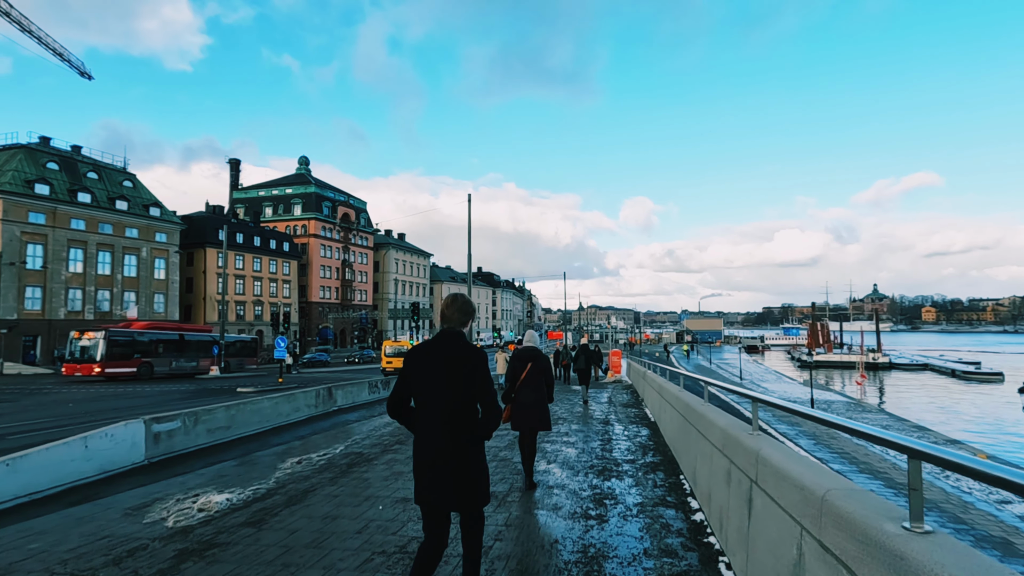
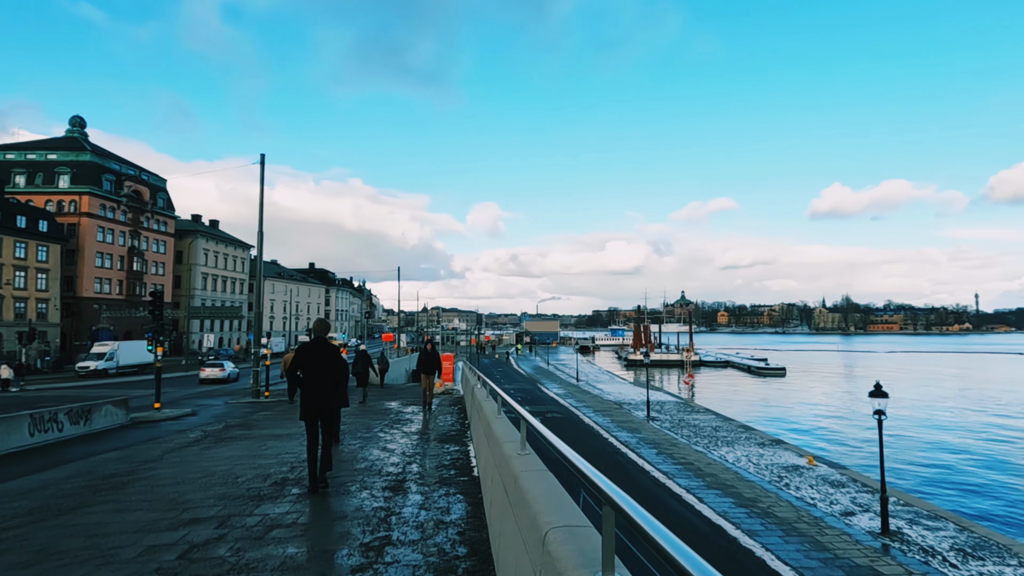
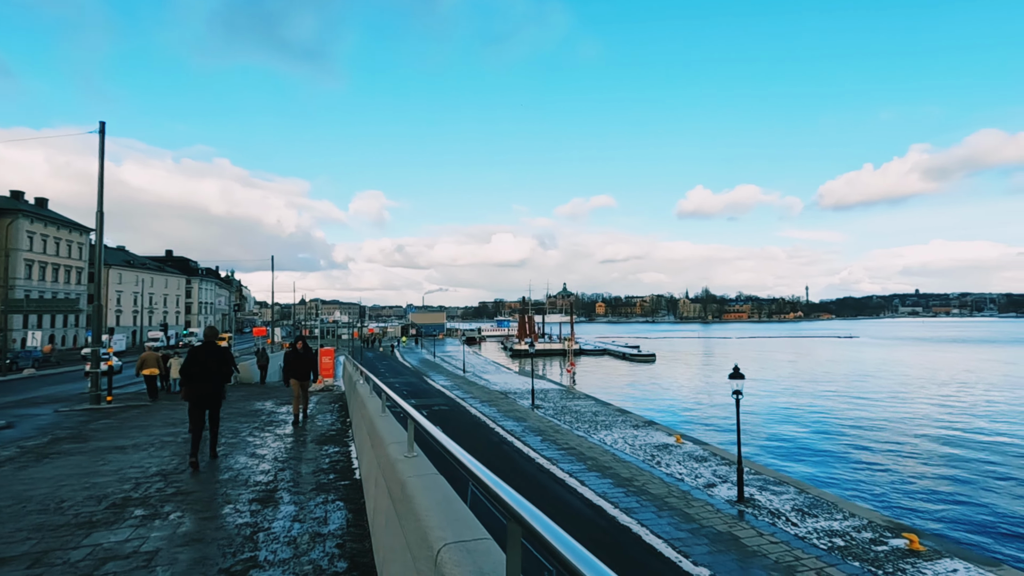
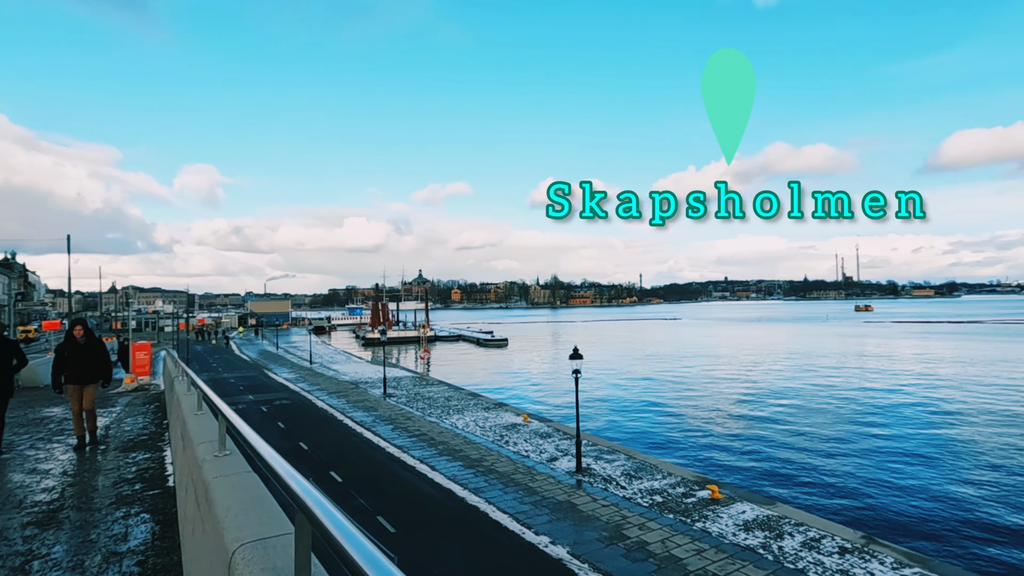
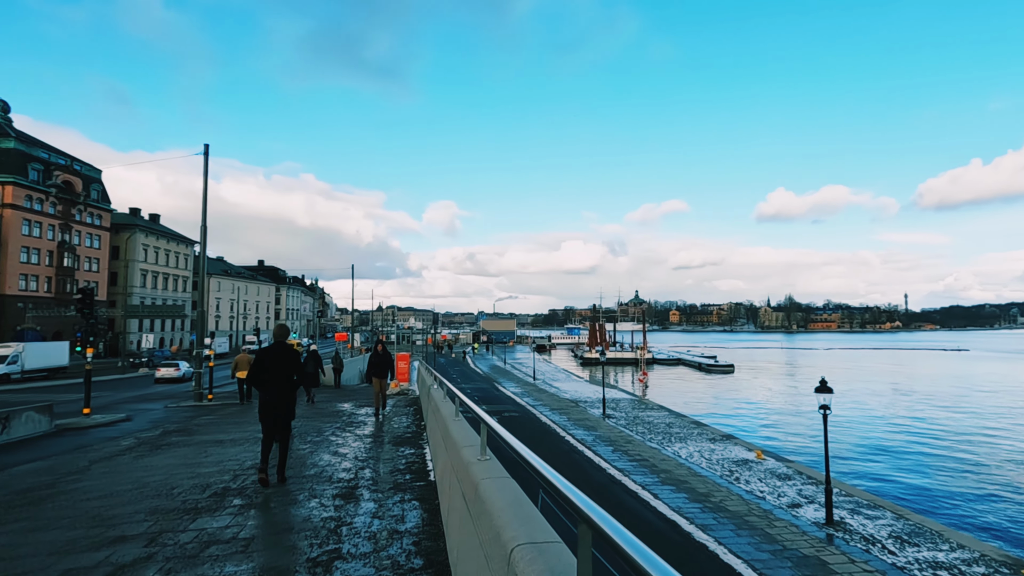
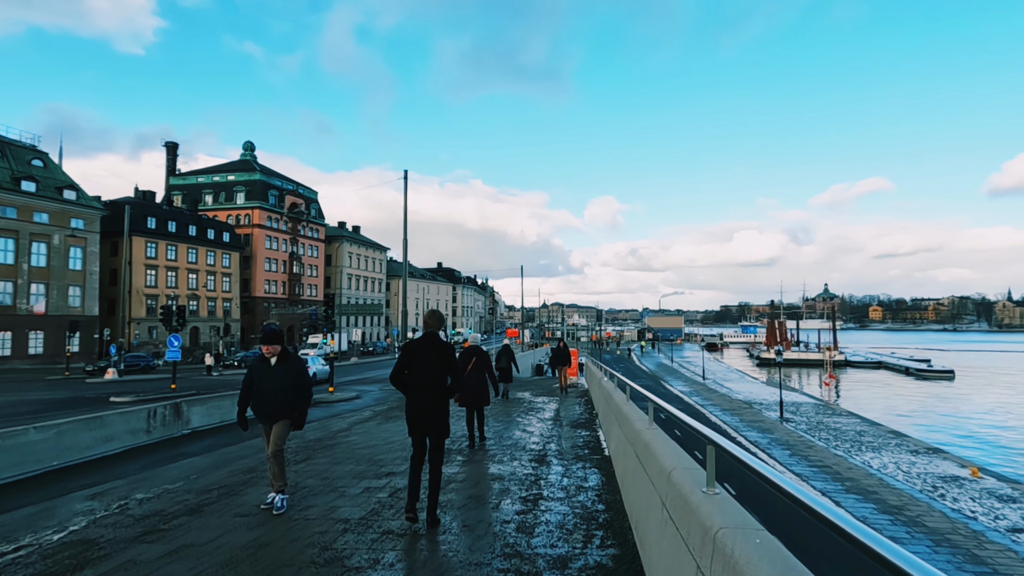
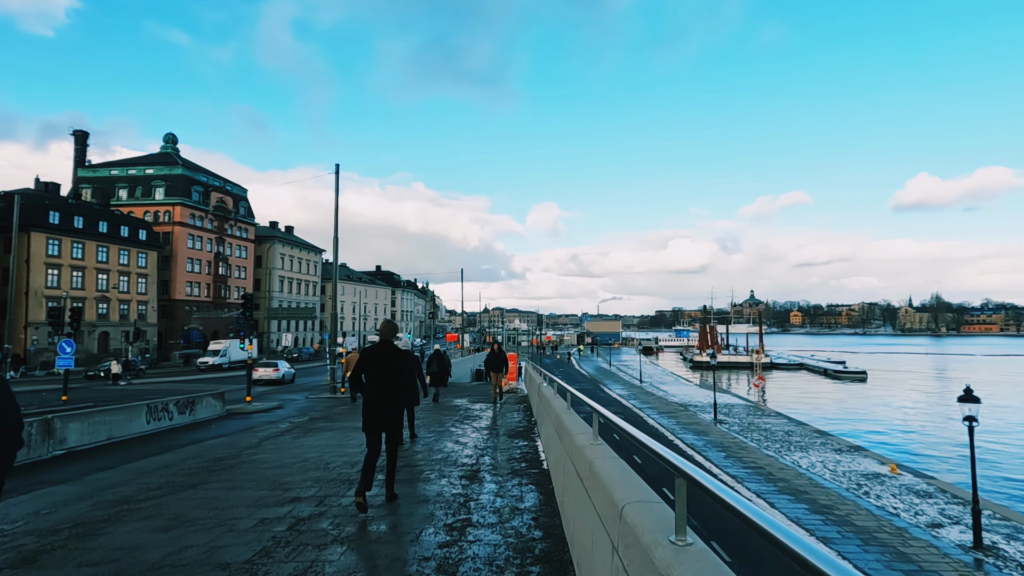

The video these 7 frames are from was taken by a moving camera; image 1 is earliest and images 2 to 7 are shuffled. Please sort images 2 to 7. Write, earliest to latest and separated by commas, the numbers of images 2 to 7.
6, 7, 2, 5, 3, 4
